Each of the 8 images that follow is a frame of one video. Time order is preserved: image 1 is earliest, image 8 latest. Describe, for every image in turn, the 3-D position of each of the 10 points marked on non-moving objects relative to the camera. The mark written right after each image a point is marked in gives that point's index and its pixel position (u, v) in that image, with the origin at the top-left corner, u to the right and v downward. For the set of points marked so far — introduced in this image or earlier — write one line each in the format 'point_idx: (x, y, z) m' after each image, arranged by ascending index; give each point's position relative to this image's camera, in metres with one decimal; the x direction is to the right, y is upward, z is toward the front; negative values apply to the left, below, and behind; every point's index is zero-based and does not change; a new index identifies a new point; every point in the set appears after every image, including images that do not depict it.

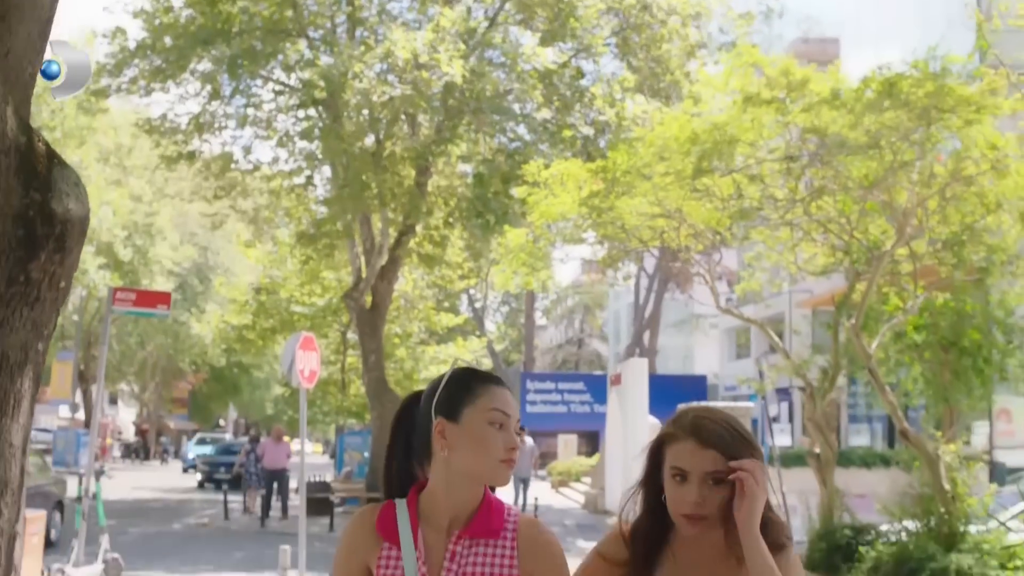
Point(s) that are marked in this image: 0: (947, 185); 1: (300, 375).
0: (+4.6, +1.1, +11.2) m
1: (-2.9, -1.2, +14.1) m
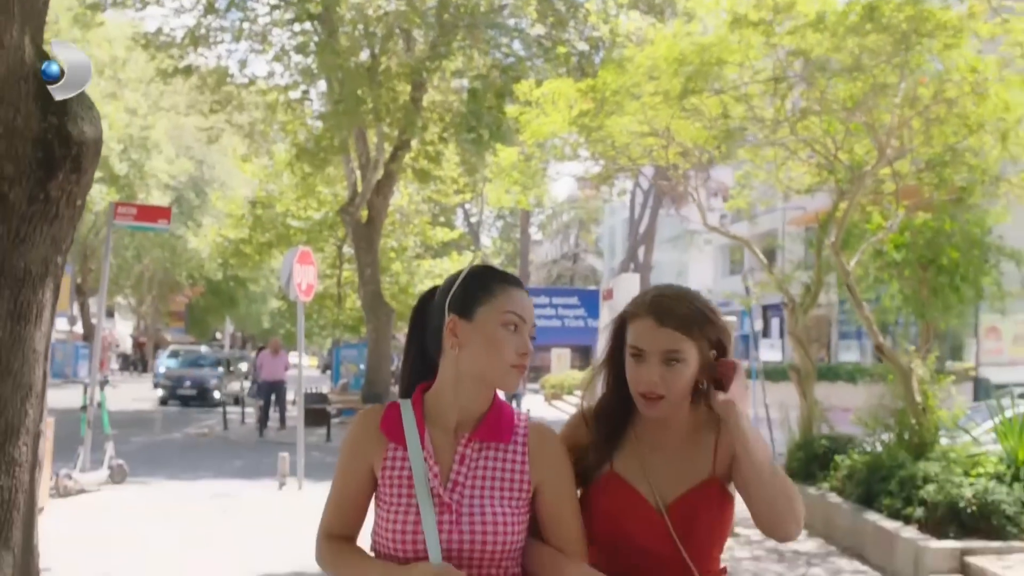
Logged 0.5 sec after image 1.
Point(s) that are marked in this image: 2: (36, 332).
0: (+4.6, +2.0, +11.4) m
1: (-3.0, 0.0, +14.4) m
2: (-2.3, -0.2, +4.9) m
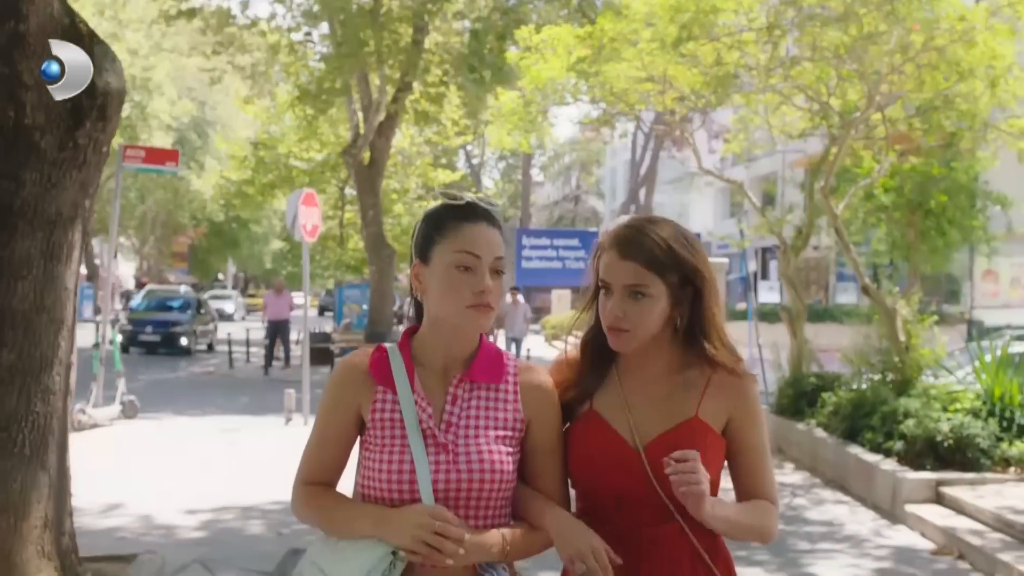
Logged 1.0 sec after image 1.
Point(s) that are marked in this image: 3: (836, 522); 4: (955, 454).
0: (+4.6, +2.6, +11.7) m
1: (-2.9, +0.8, +14.8) m
2: (-2.3, +0.1, +5.3) m
3: (+2.7, -1.9, +8.5) m
4: (+3.8, -1.4, +8.9) m
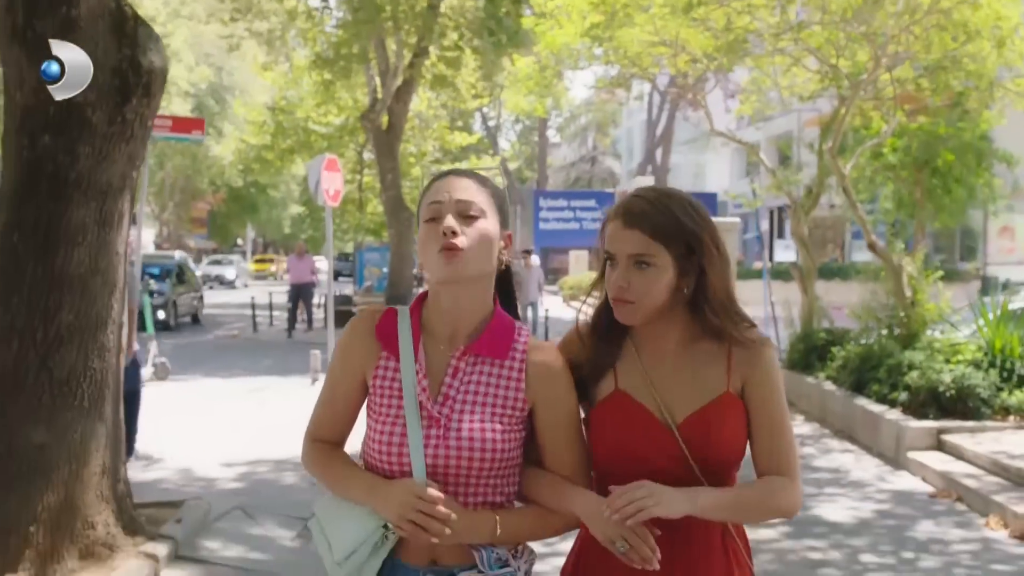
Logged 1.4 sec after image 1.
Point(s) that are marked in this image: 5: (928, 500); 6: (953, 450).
0: (+4.8, +3.1, +11.9) m
1: (-2.7, +1.3, +15.2) m
2: (-2.2, +0.3, +5.7) m
3: (+2.8, -1.6, +9.0) m
4: (+4.0, -1.0, +9.3) m
5: (+3.2, -1.6, +8.0) m
6: (+3.6, -1.3, +8.6) m
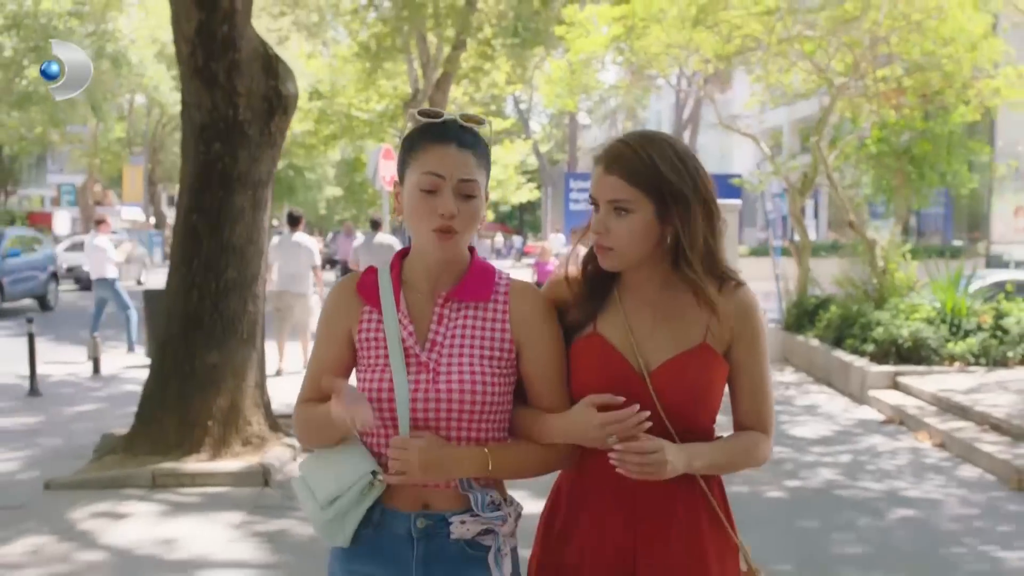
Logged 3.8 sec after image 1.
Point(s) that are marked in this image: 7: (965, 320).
0: (+5.2, +3.5, +13.8) m
1: (-2.1, +1.8, +17.3) m
2: (-1.9, +0.5, +7.9) m
3: (+3.2, -1.2, +11.0) m
4: (+4.3, -0.7, +11.3) m
5: (+3.5, -1.3, +10.0) m
6: (+4.0, -1.0, +10.7) m
7: (+5.0, -0.4, +11.6) m
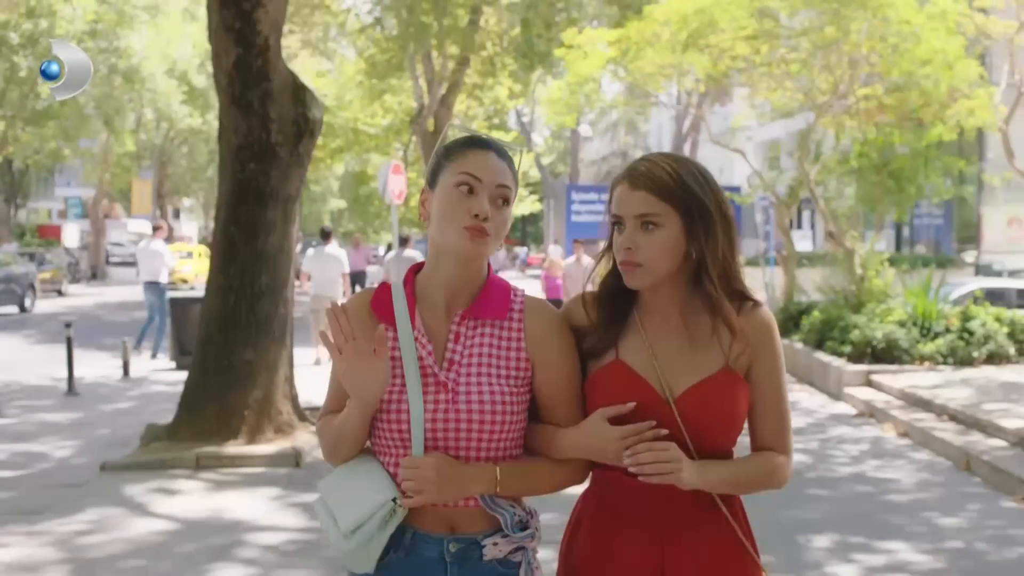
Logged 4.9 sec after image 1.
0: (+5.2, +3.4, +14.7) m
1: (-2.1, +1.6, +18.3) m
2: (-1.9, +0.5, +8.8) m
3: (+3.3, -1.3, +11.9) m
4: (+4.4, -0.8, +12.2) m
5: (+3.5, -1.4, +10.9) m
6: (+4.0, -1.1, +11.6) m
7: (+5.1, -0.4, +12.5) m
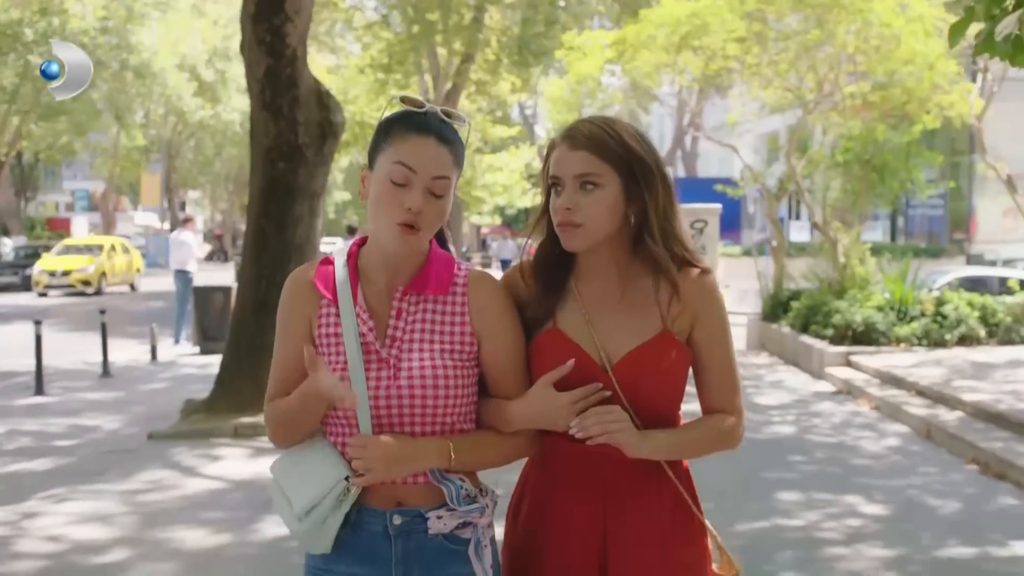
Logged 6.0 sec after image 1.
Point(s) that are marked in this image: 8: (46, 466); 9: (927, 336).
0: (+5.3, +3.6, +15.6) m
1: (-2.0, +1.8, +19.2) m
2: (-1.8, +0.6, +9.7) m
3: (+3.3, -1.1, +12.8) m
4: (+4.4, -0.6, +13.1) m
5: (+3.6, -1.2, +11.8) m
6: (+4.1, -0.9, +12.5) m
7: (+5.1, -0.3, +13.4) m
8: (-3.8, -1.4, +8.4) m
9: (+5.2, -0.6, +13.2) m
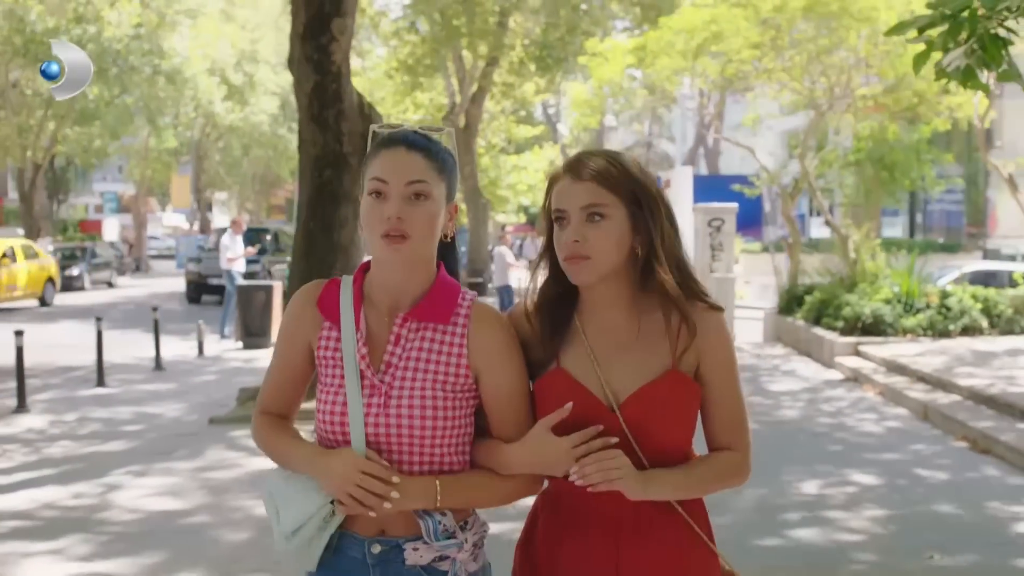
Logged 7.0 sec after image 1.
0: (+5.7, +3.7, +16.3) m
1: (-1.5, +1.9, +20.1) m
2: (-1.5, +0.6, +10.6) m
3: (+3.7, -1.1, +13.6) m
4: (+4.8, -0.5, +13.9) m
5: (+3.9, -1.1, +12.6) m
6: (+4.4, -0.8, +13.2) m
7: (+5.5, -0.2, +14.1) m
8: (-3.5, -1.4, +9.3) m
9: (+5.6, -0.5, +13.9) m
